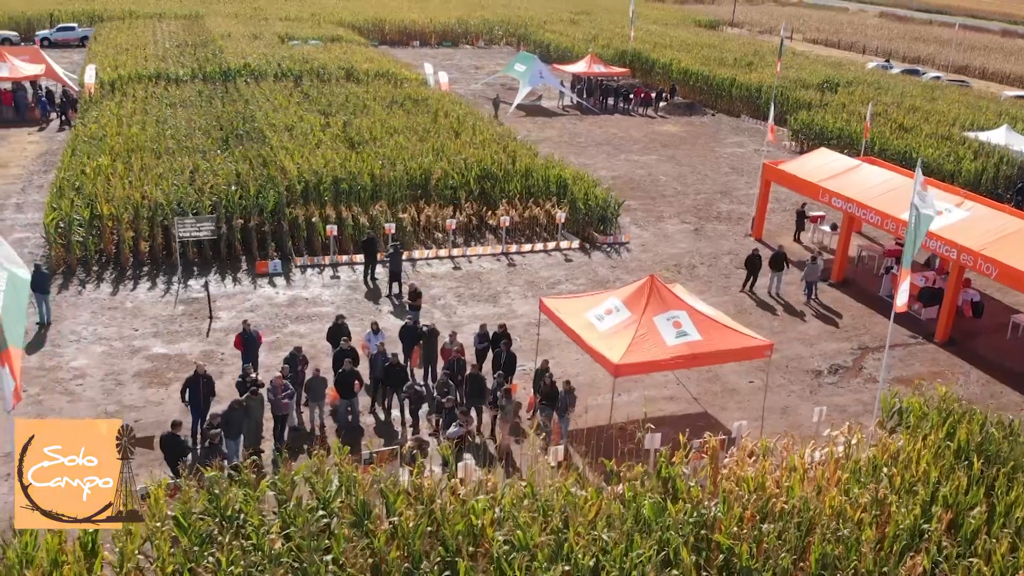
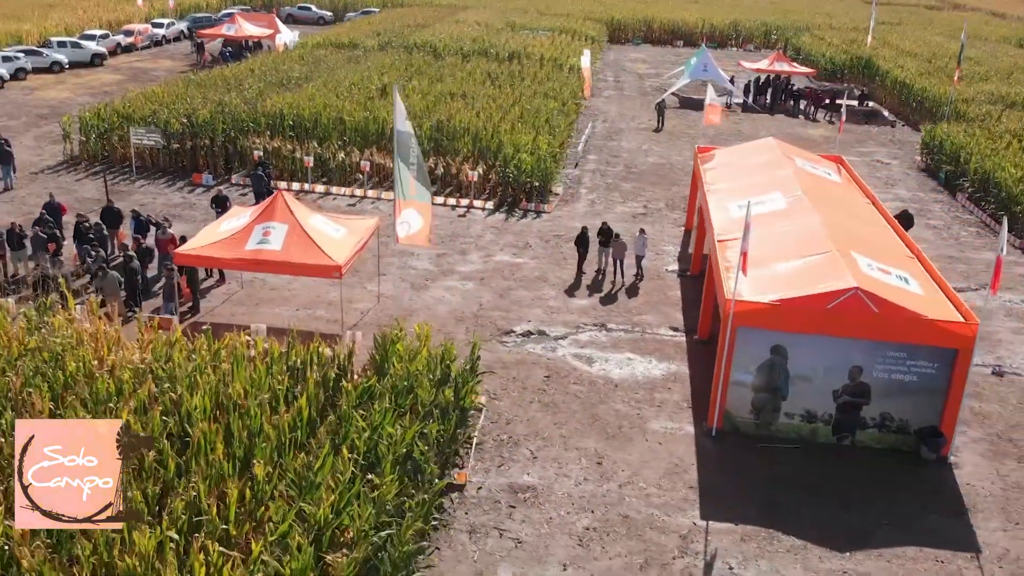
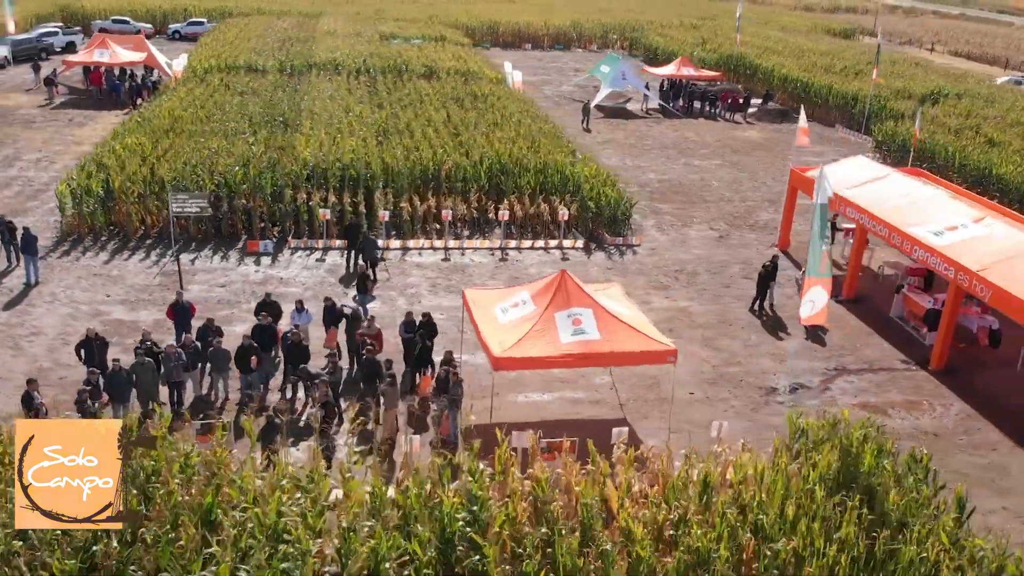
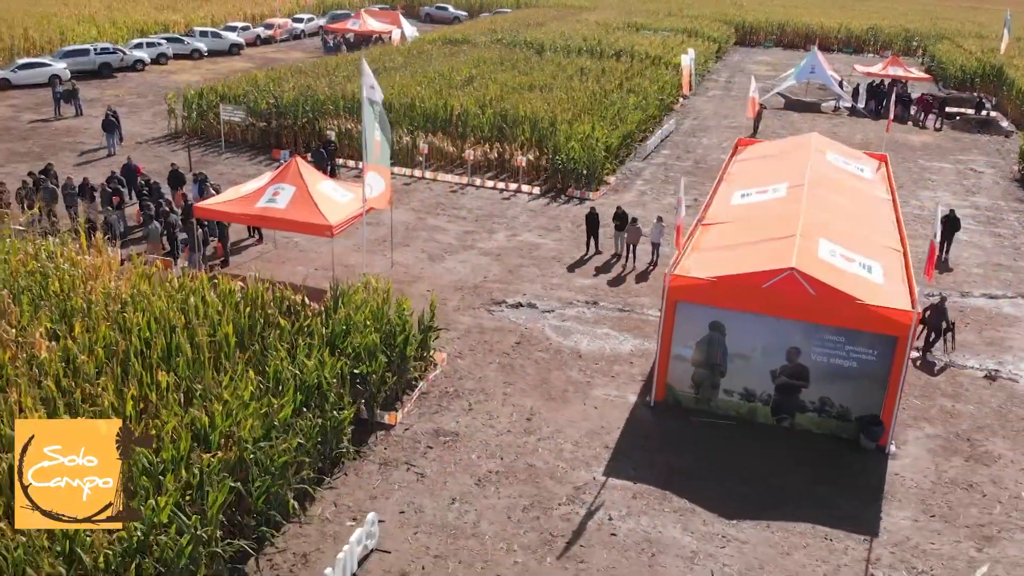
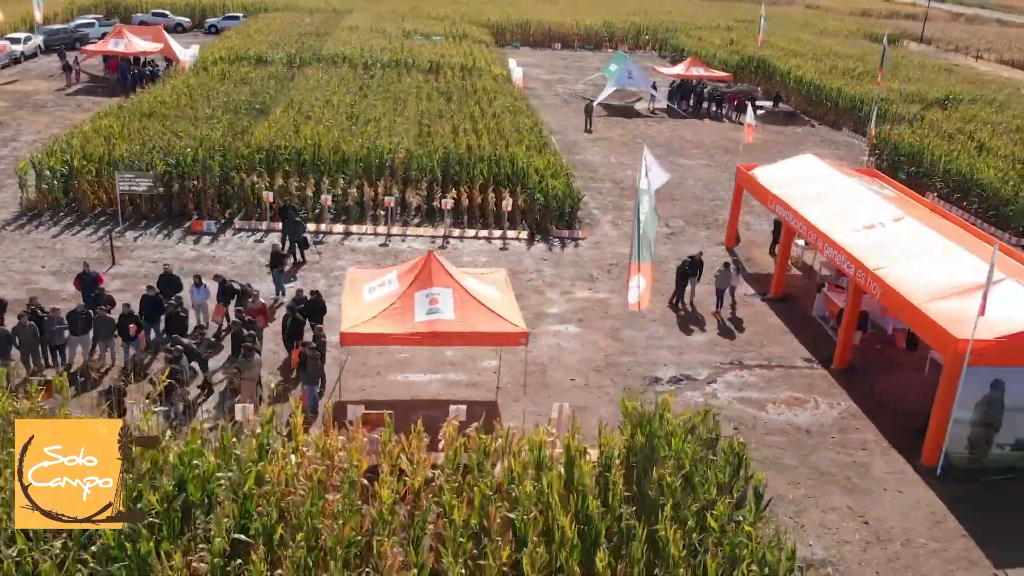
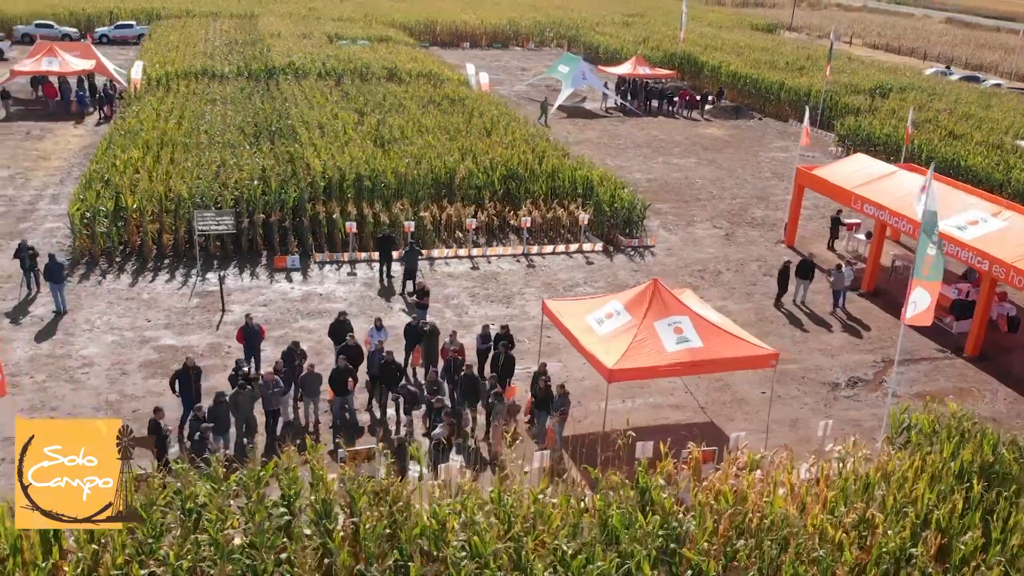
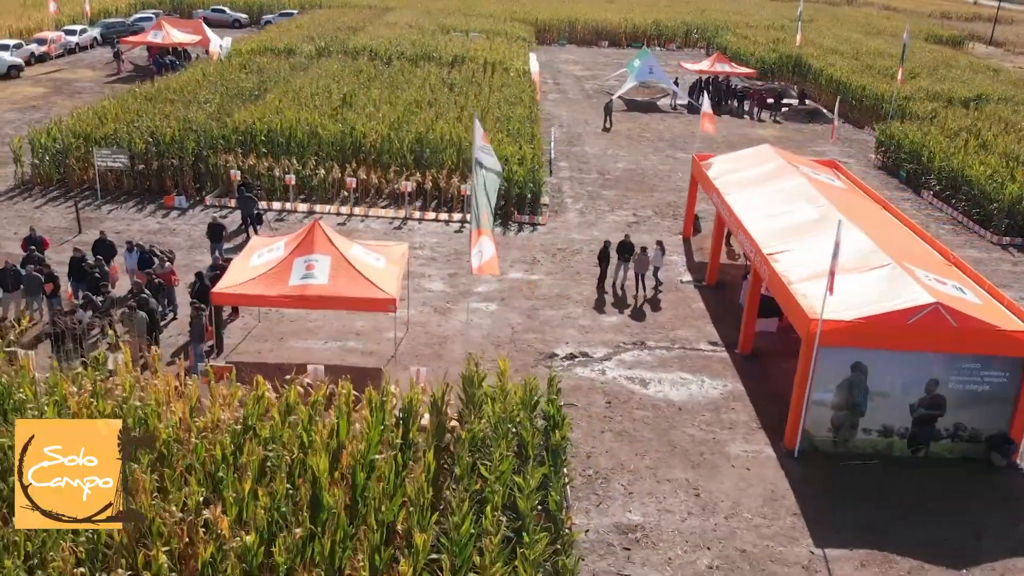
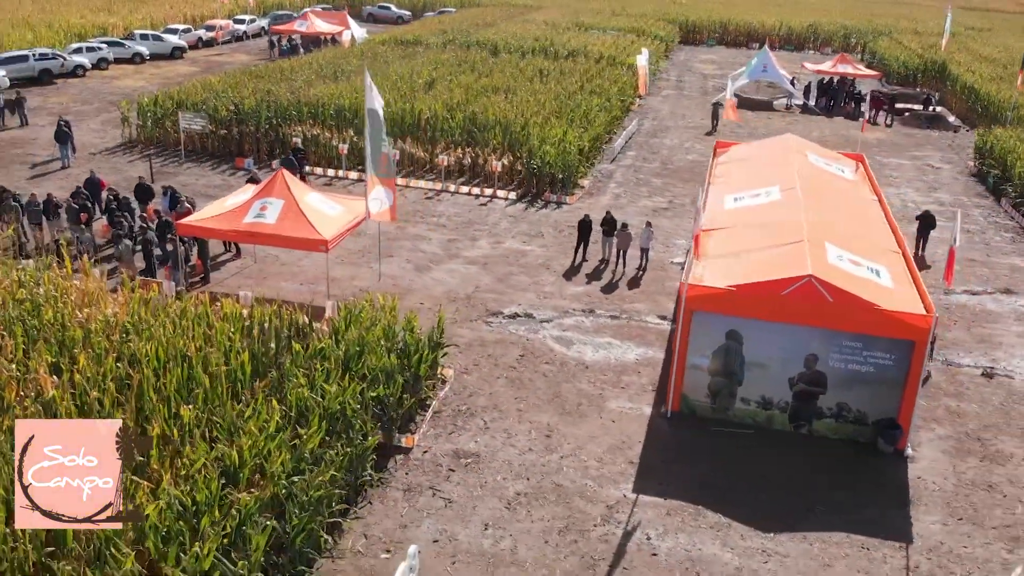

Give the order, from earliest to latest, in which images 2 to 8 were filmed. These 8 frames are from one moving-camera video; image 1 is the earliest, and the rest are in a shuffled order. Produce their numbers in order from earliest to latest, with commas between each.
6, 3, 5, 7, 2, 8, 4
